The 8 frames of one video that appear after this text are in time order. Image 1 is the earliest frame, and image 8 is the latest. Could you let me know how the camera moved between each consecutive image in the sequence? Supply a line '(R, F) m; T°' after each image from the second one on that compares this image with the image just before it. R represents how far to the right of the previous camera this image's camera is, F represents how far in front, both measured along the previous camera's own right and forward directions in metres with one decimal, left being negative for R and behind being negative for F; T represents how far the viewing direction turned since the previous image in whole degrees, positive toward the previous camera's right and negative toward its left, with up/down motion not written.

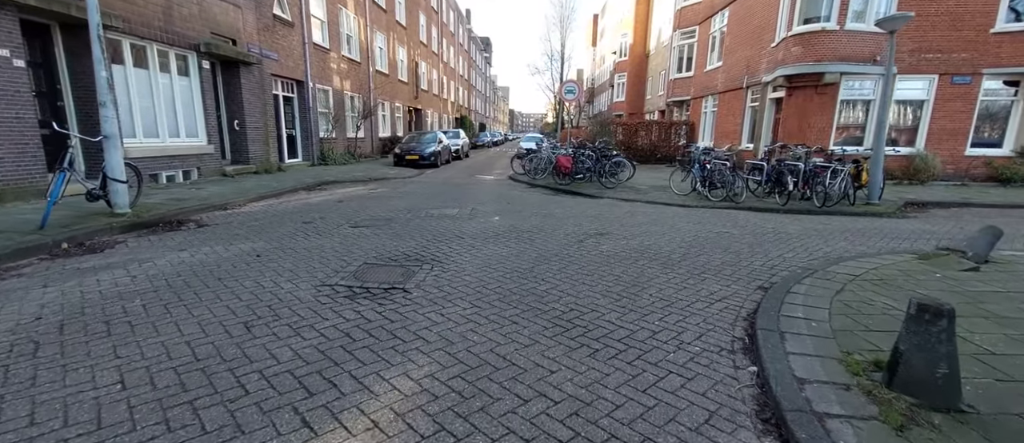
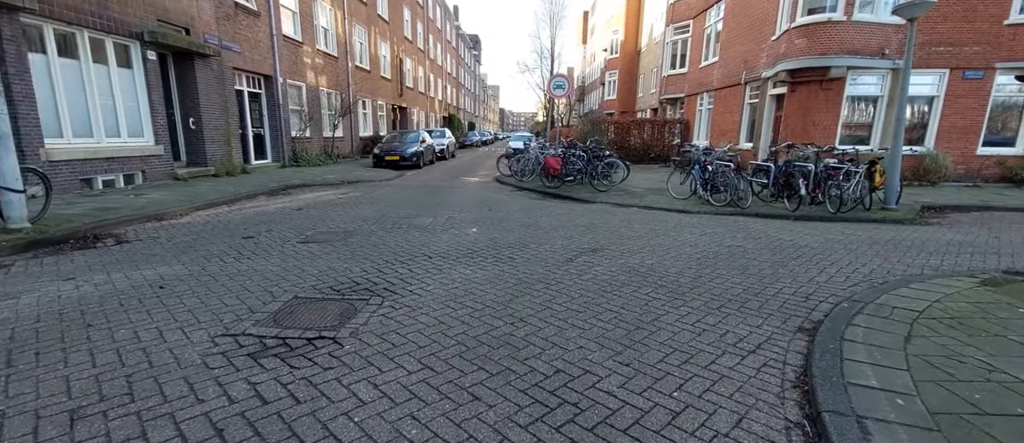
(+0.2, +1.0) m; +1°
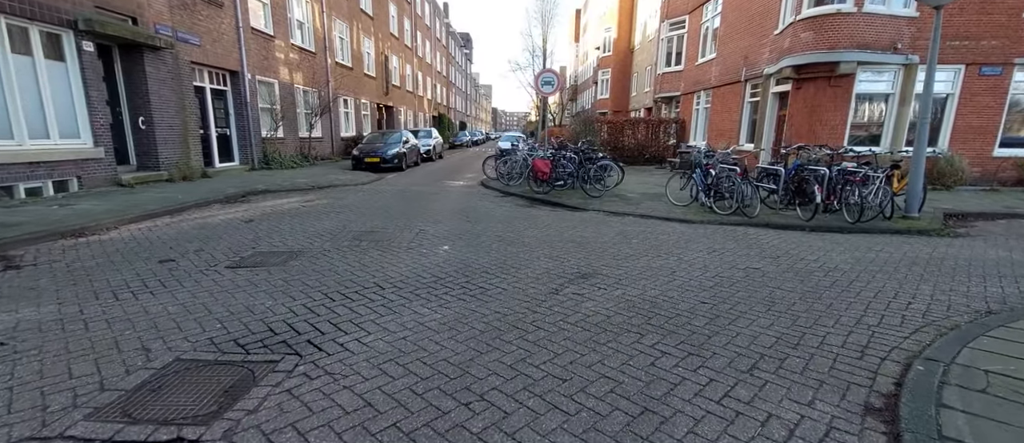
(+0.2, +1.0) m; +1°
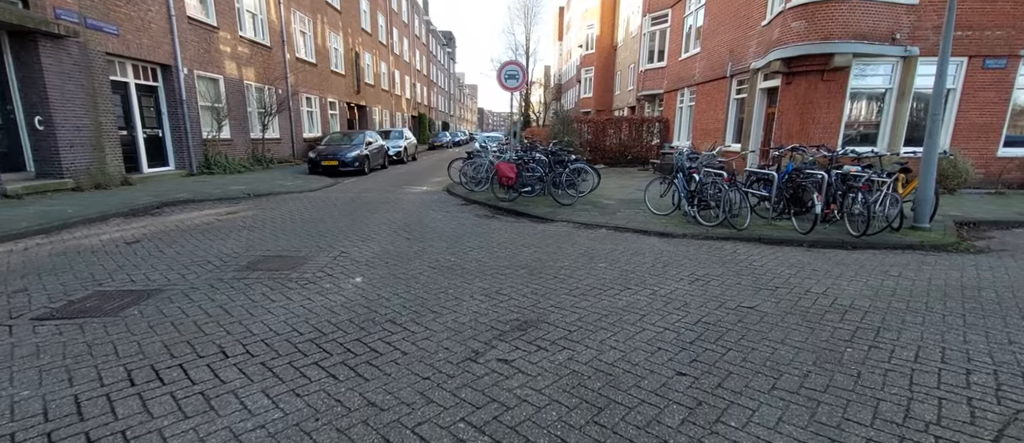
(+0.5, +1.2) m; +1°
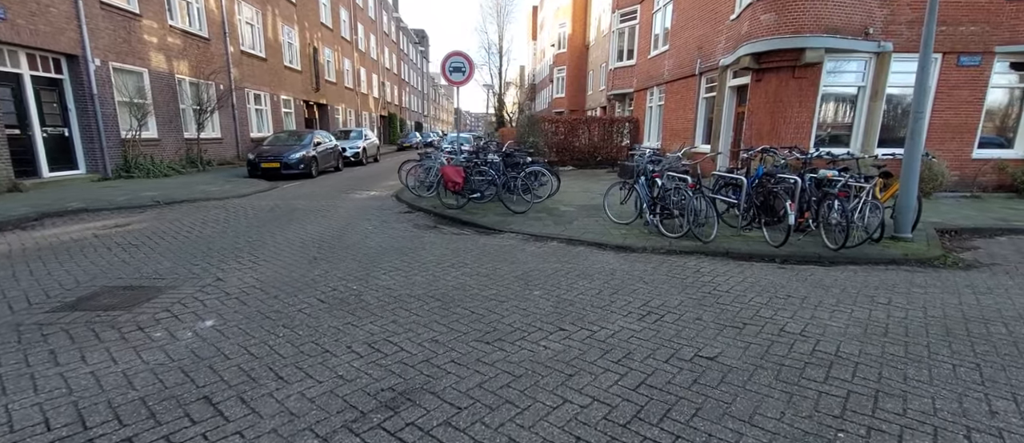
(+0.6, +1.0) m; +3°
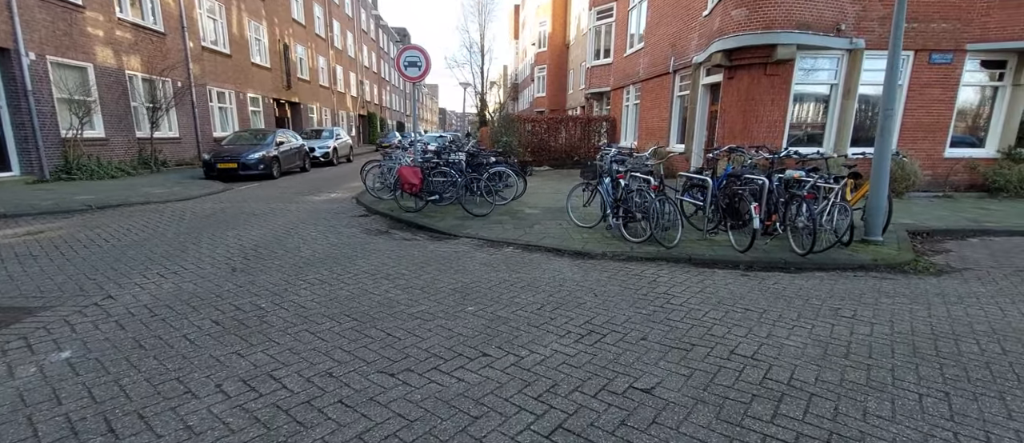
(+0.4, +0.4) m; +2°
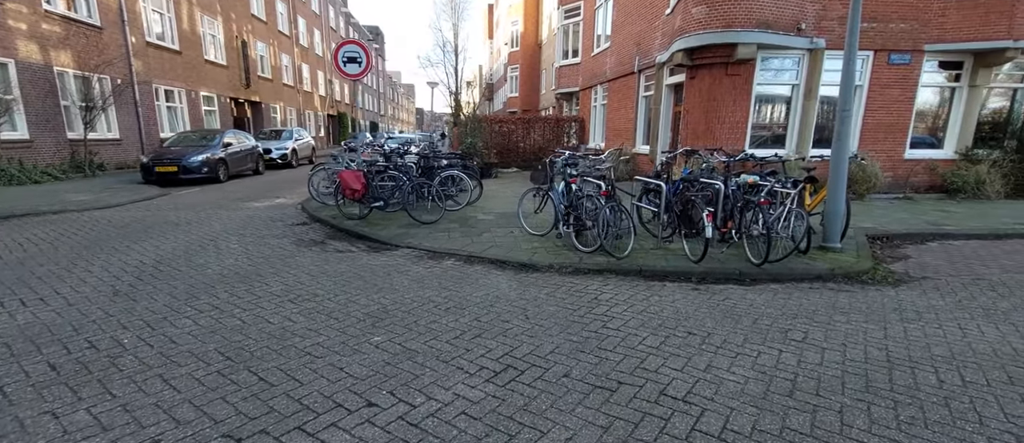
(+0.5, +0.5) m; +3°
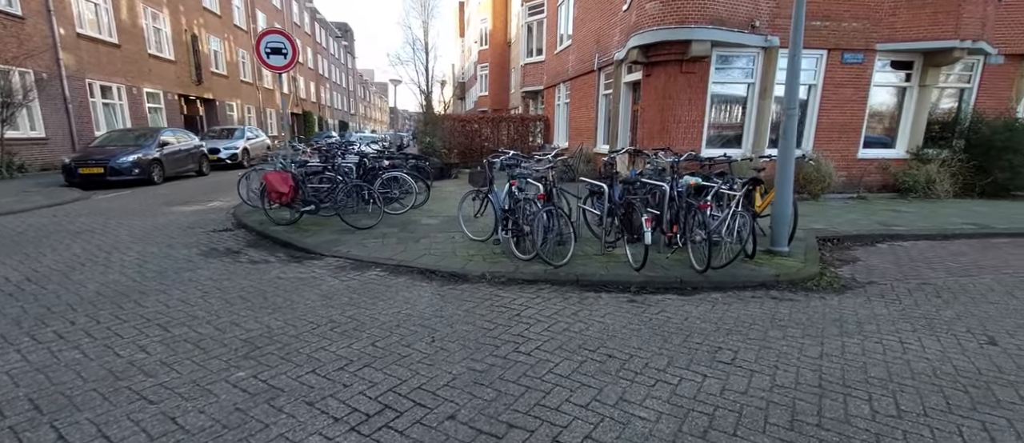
(+0.5, +0.4) m; +3°
